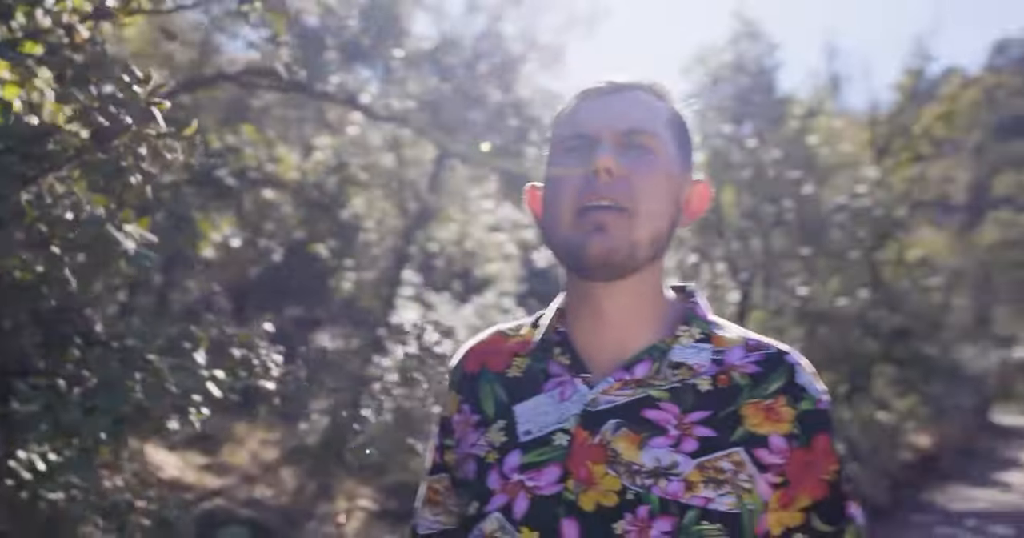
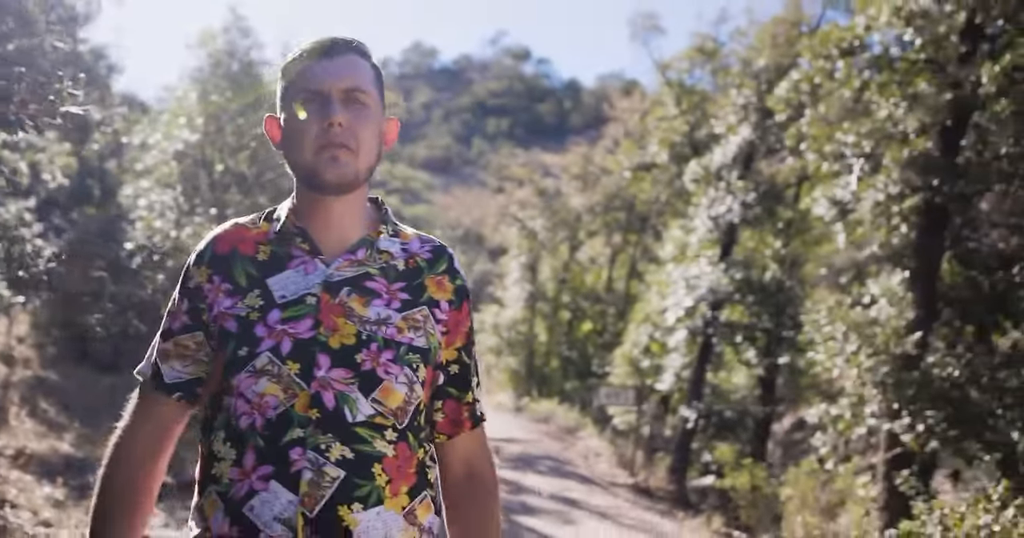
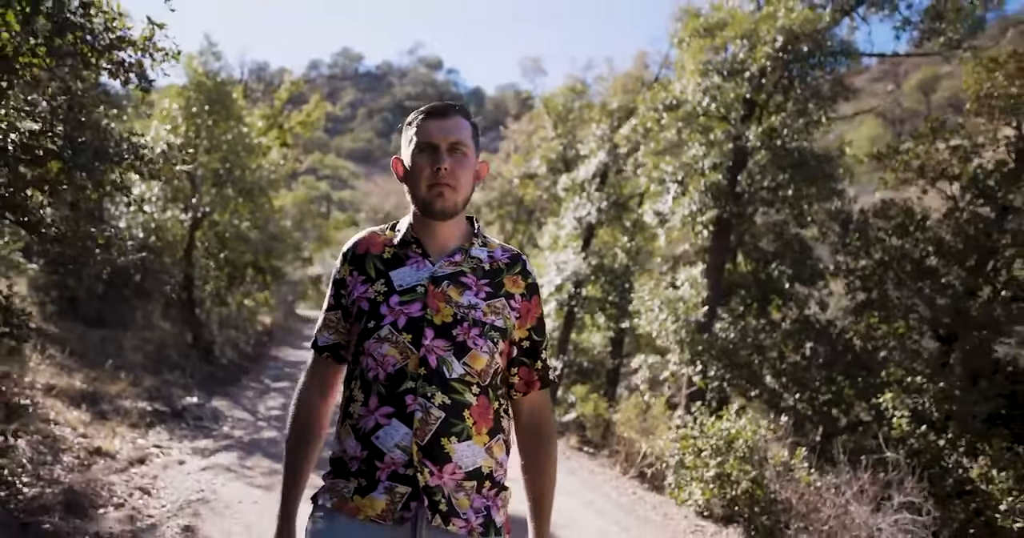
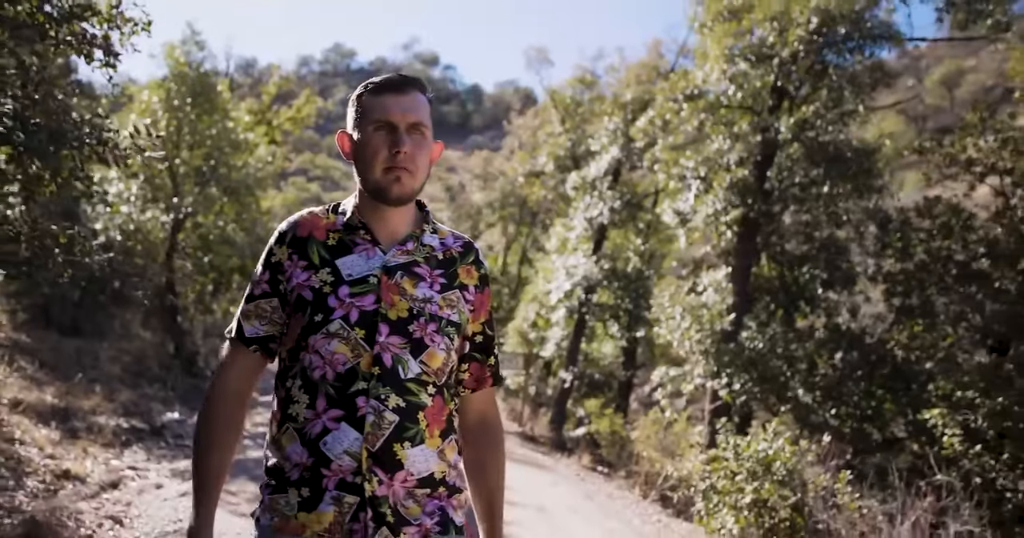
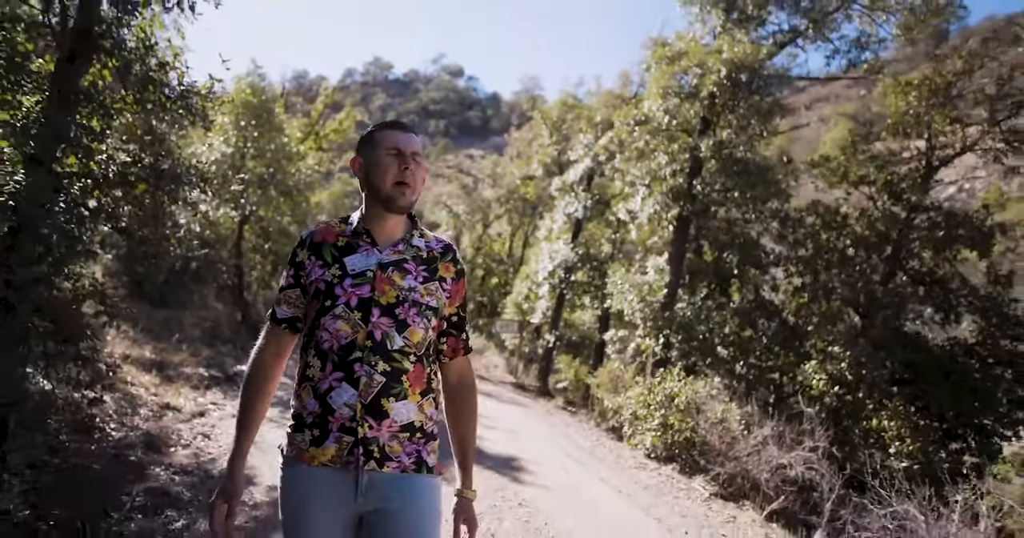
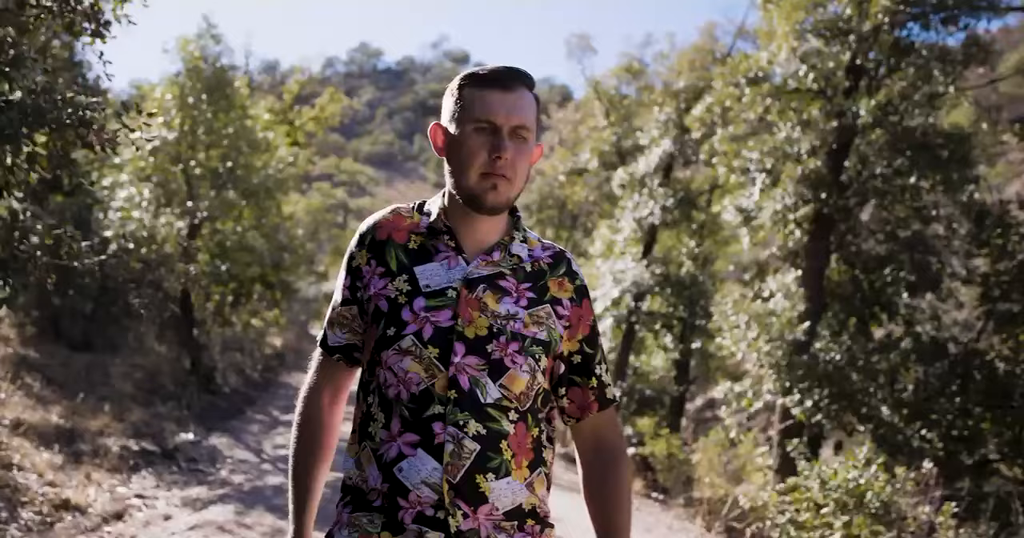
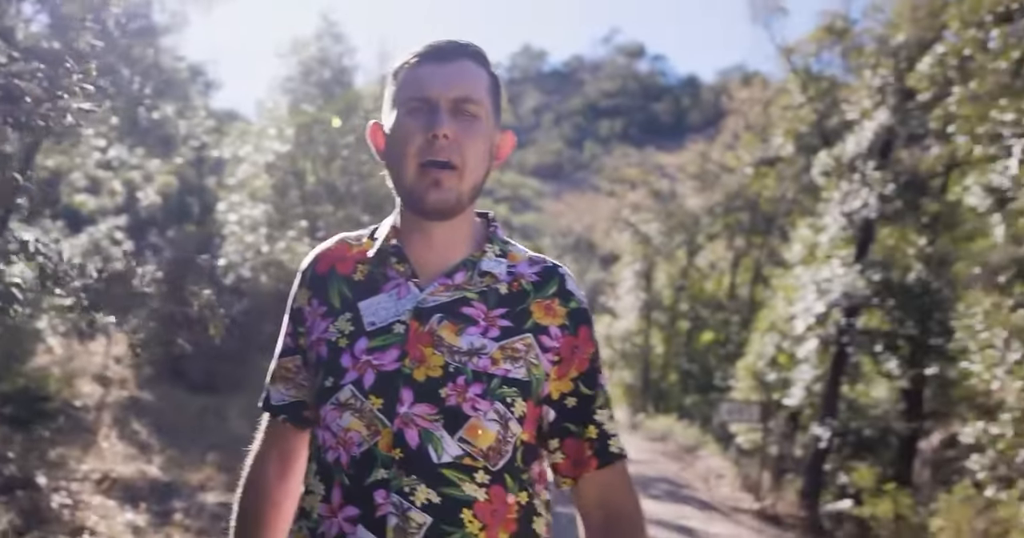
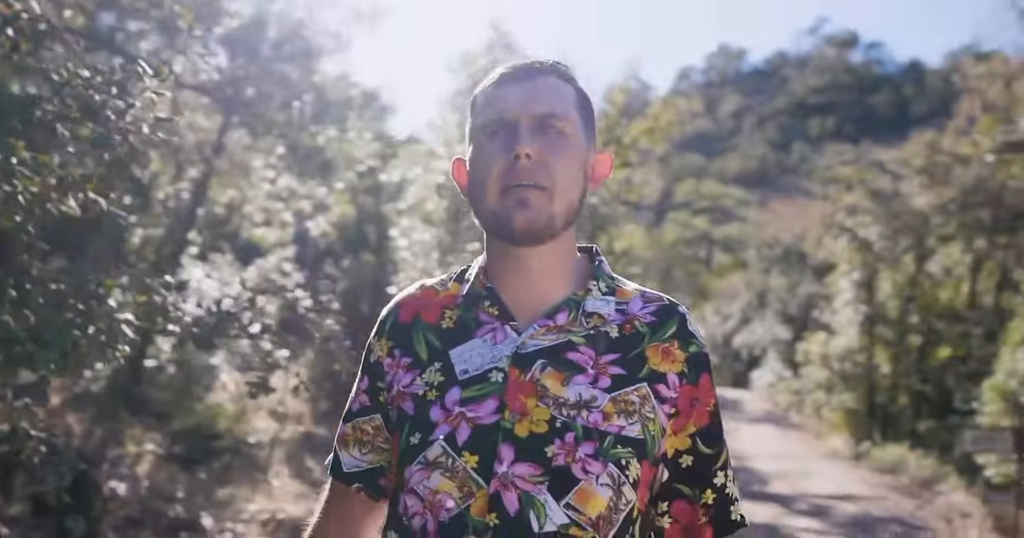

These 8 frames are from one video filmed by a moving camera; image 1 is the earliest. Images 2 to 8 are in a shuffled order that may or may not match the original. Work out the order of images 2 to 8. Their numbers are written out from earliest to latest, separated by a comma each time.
8, 7, 2, 6, 4, 3, 5
